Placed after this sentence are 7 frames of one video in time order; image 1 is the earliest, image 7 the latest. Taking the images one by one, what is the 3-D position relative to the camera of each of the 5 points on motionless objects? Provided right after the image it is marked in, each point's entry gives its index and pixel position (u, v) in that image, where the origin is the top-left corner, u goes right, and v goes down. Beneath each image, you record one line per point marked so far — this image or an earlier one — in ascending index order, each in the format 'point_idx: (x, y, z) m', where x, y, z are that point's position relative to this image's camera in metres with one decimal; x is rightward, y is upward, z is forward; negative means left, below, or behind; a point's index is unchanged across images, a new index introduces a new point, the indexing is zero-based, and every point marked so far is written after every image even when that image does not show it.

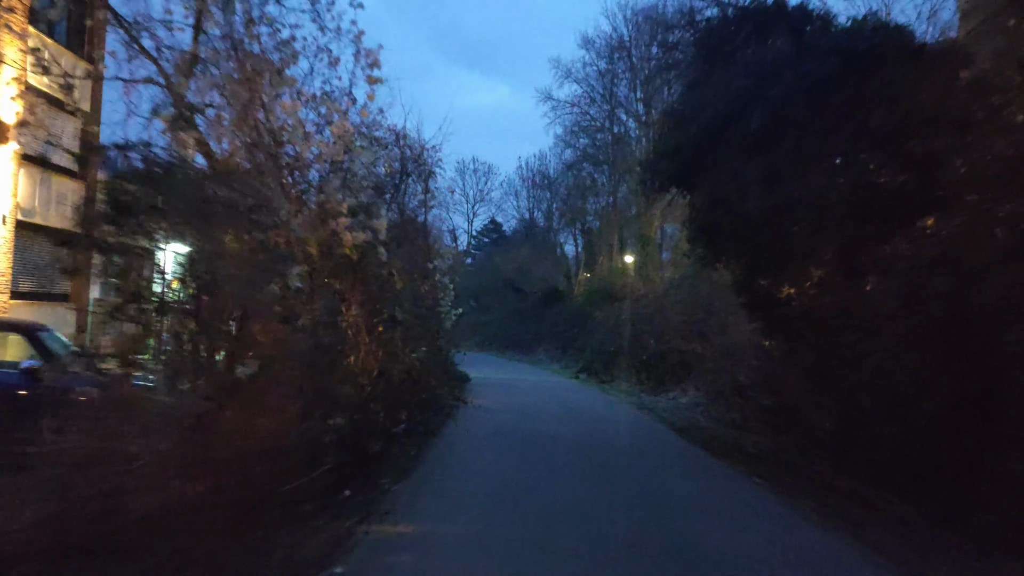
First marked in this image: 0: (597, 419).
0: (+1.7, -3.0, +17.3) m
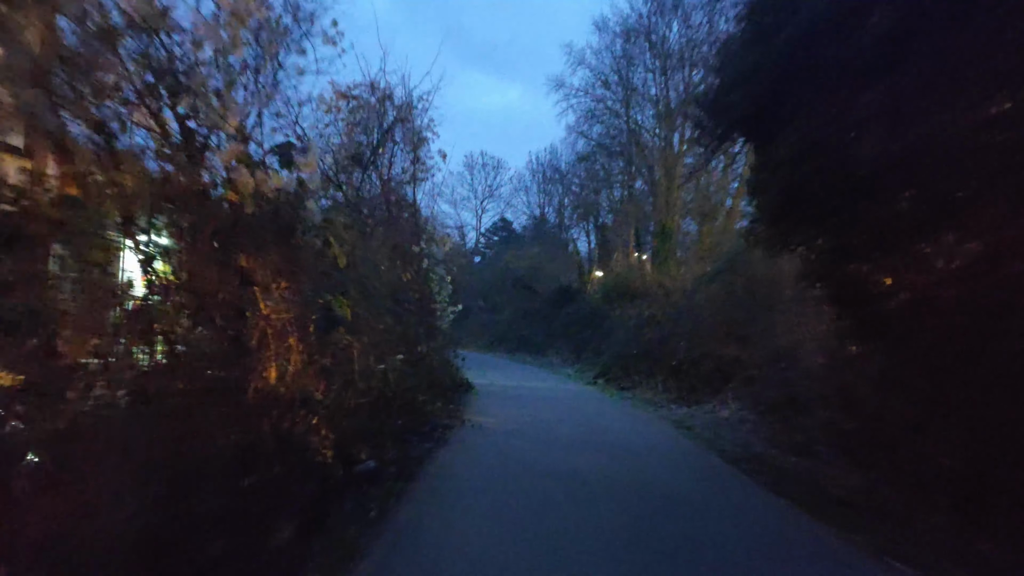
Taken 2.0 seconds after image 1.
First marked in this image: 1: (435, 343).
0: (+1.9, -2.8, +14.0) m
1: (-1.7, -1.2, +16.2) m
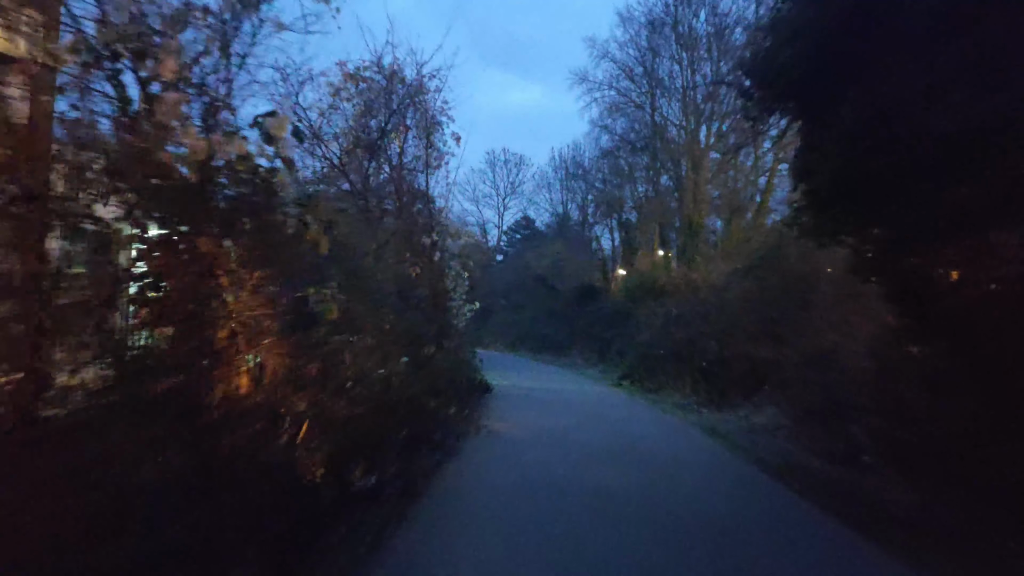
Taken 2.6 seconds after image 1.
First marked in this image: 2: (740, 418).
0: (+2.2, -2.7, +13.0) m
1: (-1.3, -1.1, +15.3) m
2: (+5.3, -3.0, +17.9) m
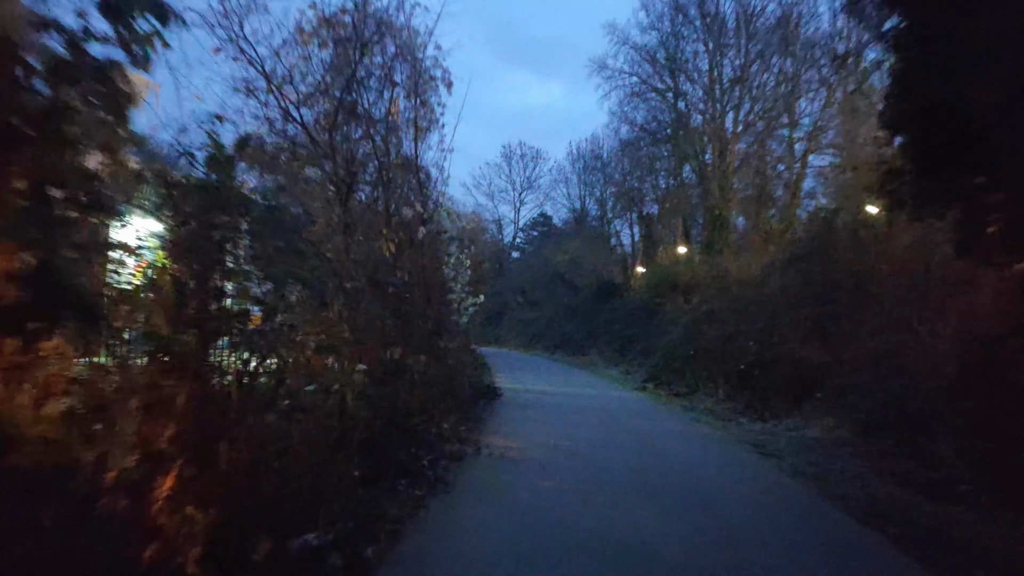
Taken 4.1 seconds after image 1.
0: (+2.3, -2.6, +10.6) m
1: (-1.1, -1.0, +12.9) m
2: (+5.5, -2.8, +15.5) m
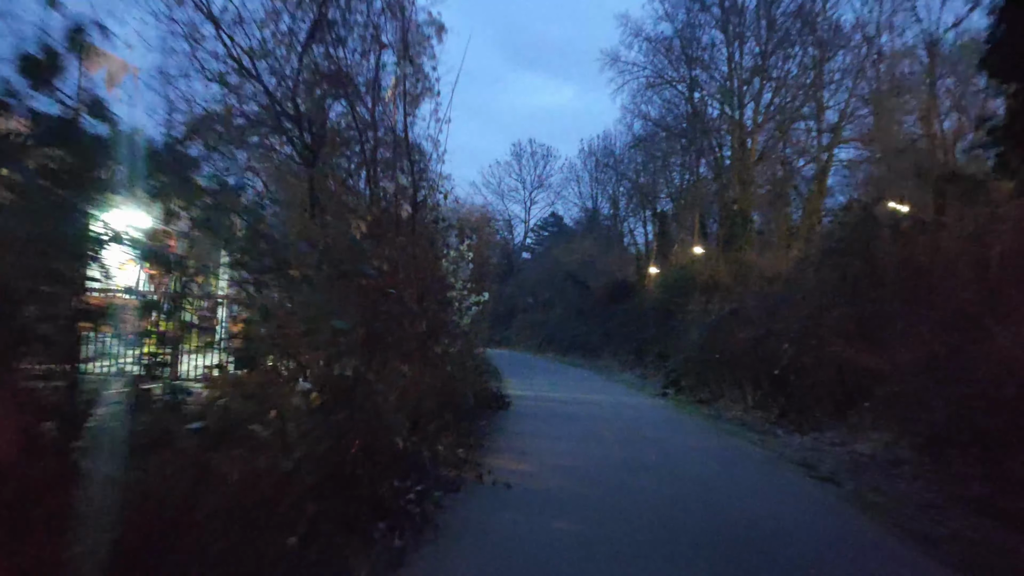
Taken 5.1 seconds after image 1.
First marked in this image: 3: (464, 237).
0: (+2.4, -2.5, +8.9) m
1: (-1.0, -0.9, +11.3) m
2: (+5.7, -2.8, +13.7) m
3: (-0.8, +0.9, +13.0) m
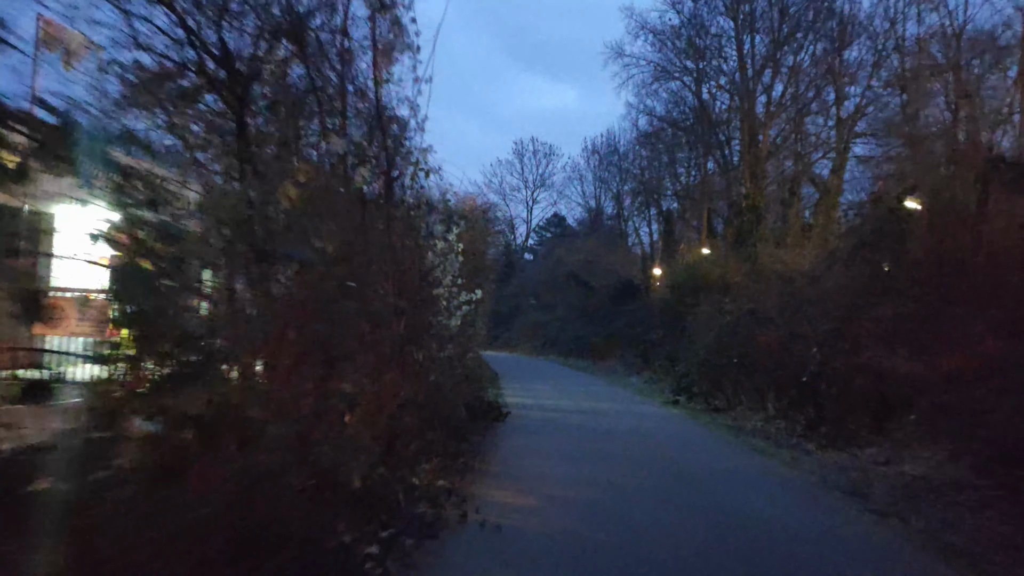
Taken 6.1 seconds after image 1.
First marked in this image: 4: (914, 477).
0: (+2.4, -2.4, +7.3) m
1: (-1.0, -0.8, +9.7) m
2: (+5.6, -2.7, +12.1) m
3: (-0.9, +0.9, +11.4) m
4: (+5.6, -2.6, +10.8) m
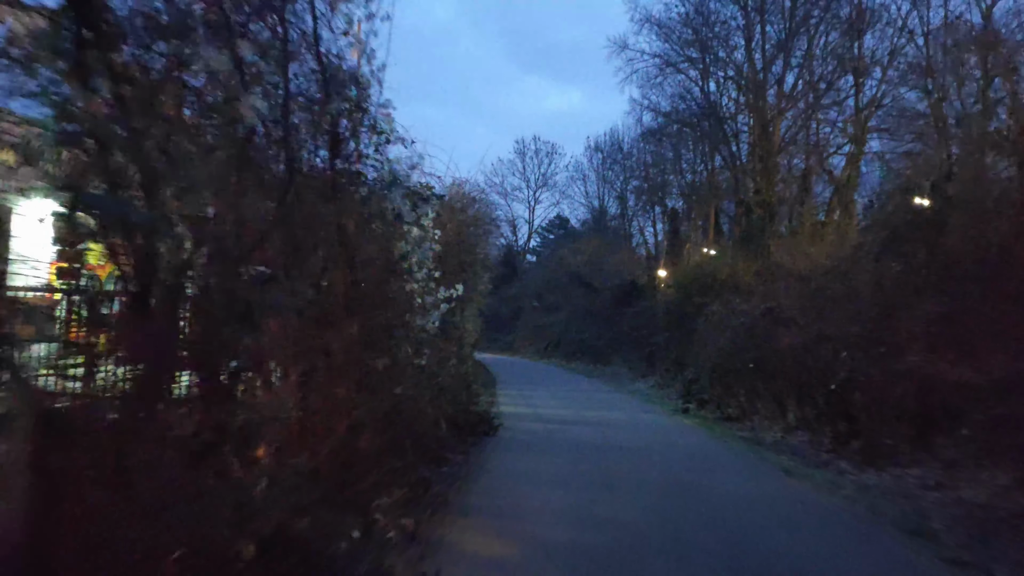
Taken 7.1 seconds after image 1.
0: (+2.2, -2.4, +5.7) m
1: (-1.2, -0.8, +8.2) m
2: (+5.5, -2.7, +10.5) m
3: (-1.0, +1.0, +9.8) m
4: (+5.5, -2.6, +9.1) m
